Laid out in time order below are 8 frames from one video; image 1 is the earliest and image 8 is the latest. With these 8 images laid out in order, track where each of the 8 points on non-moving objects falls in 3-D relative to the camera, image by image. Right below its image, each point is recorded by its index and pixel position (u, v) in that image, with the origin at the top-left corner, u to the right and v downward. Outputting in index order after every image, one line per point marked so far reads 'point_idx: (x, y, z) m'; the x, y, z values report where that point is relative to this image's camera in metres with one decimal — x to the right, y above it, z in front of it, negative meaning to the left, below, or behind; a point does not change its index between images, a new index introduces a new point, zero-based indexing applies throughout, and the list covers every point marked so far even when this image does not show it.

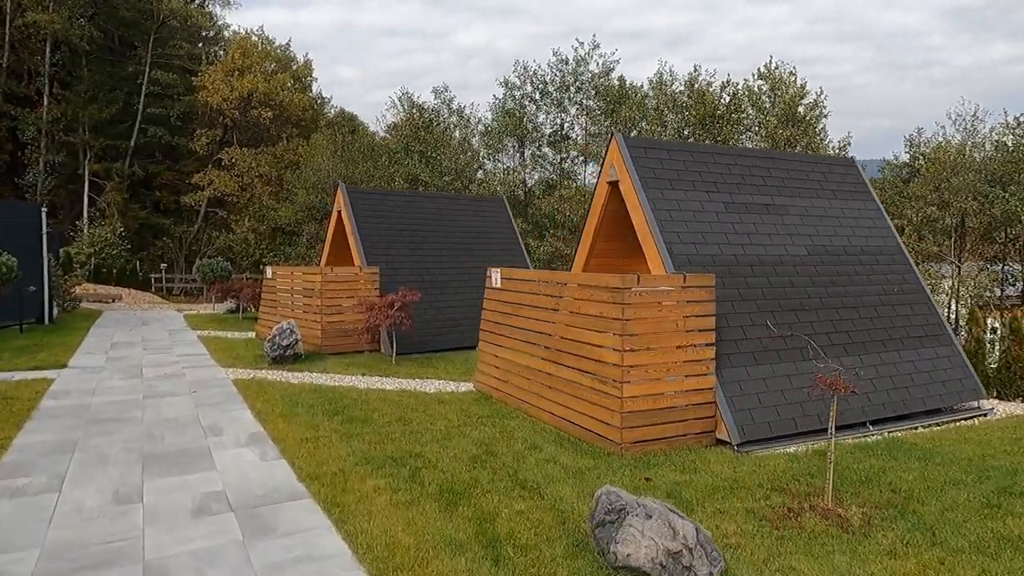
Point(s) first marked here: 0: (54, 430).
0: (-3.4, -1.1, +4.9) m
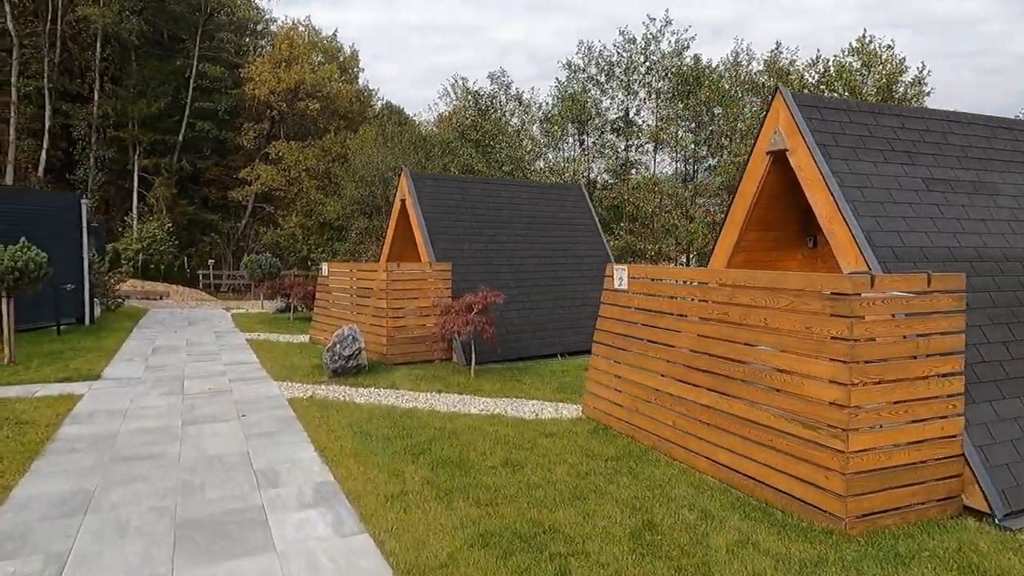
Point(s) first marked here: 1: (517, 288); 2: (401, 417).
0: (-2.5, -1.1, +3.8) m
1: (0.0, 0.0, +8.4) m
2: (-0.9, -1.0, +5.2) m
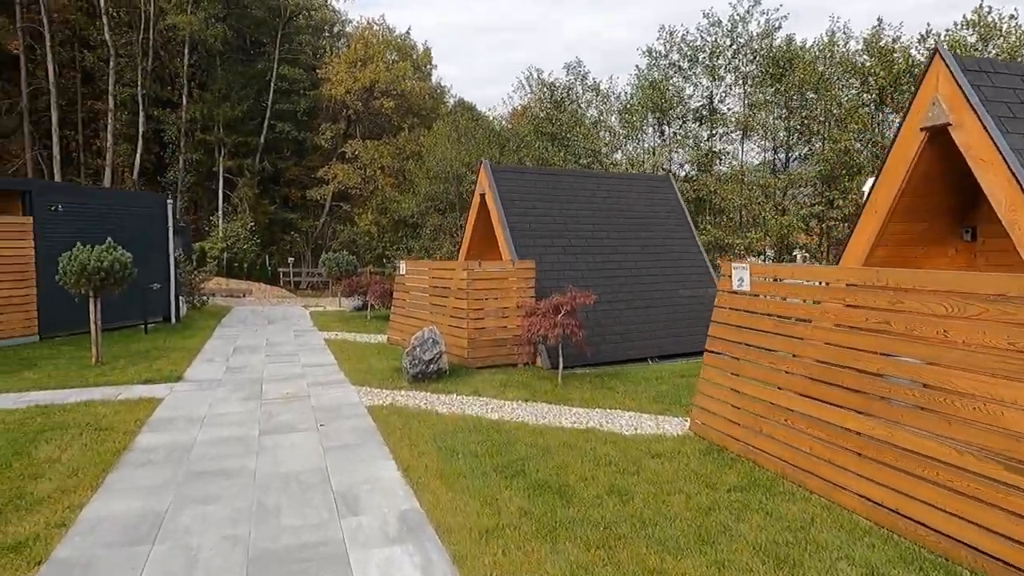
0: (-2.0, -1.1, +3.5) m
1: (+1.1, 0.0, +7.9) m
2: (-0.2, -1.0, +4.7) m
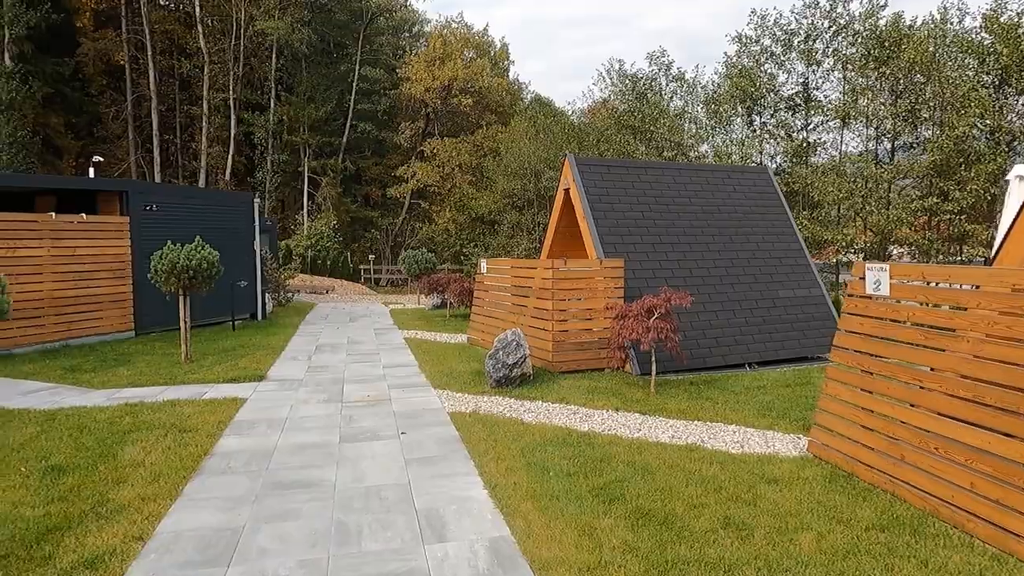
0: (-1.5, -1.1, +3.4) m
1: (+2.0, 0.0, +7.3) m
2: (+0.4, -1.0, +4.4) m
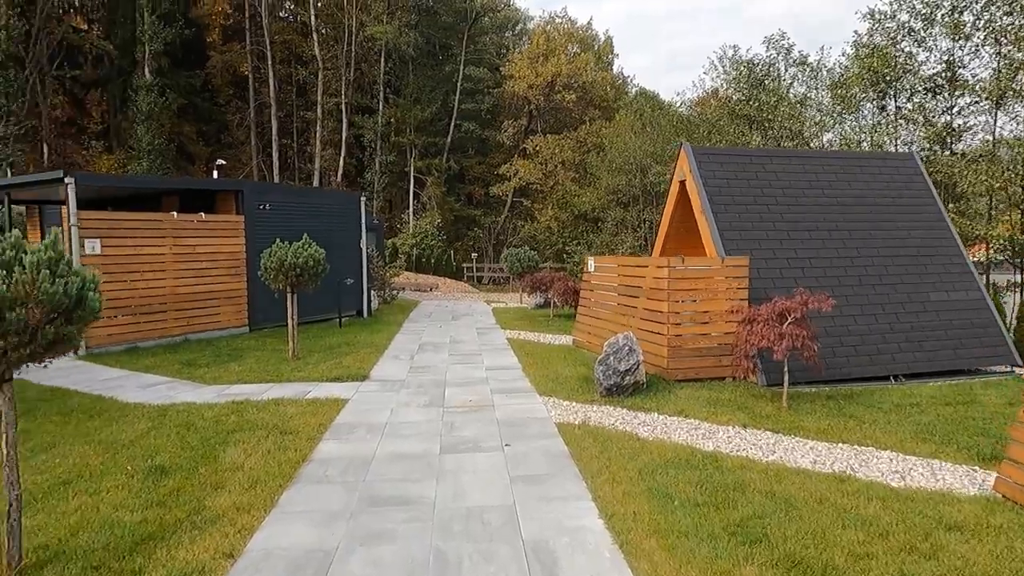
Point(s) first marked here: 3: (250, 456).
0: (-1.0, -1.1, +3.1) m
1: (+3.1, 0.0, +6.5) m
2: (+1.1, -1.0, +3.8) m
3: (-1.6, -1.0, +4.1) m
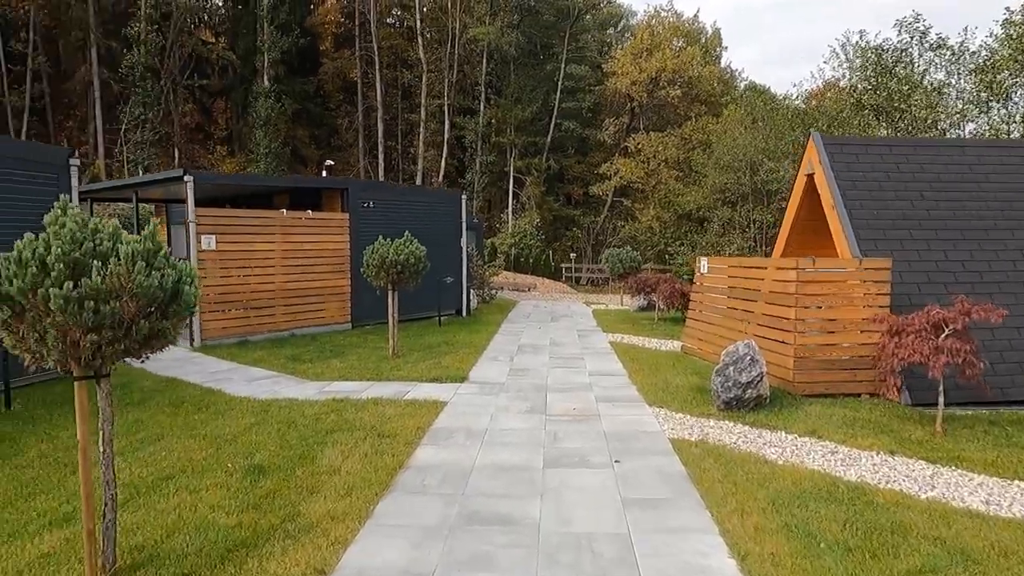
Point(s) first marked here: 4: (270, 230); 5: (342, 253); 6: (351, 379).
0: (-0.5, -1.1, +2.9) m
1: (+4.1, -0.1, +5.7) m
2: (+1.7, -1.1, +3.3) m
3: (-1.0, -1.0, +3.9) m
4: (-3.2, +0.8, +8.7) m
5: (-2.5, +0.5, +9.6) m
6: (-1.6, -0.9, +6.4) m
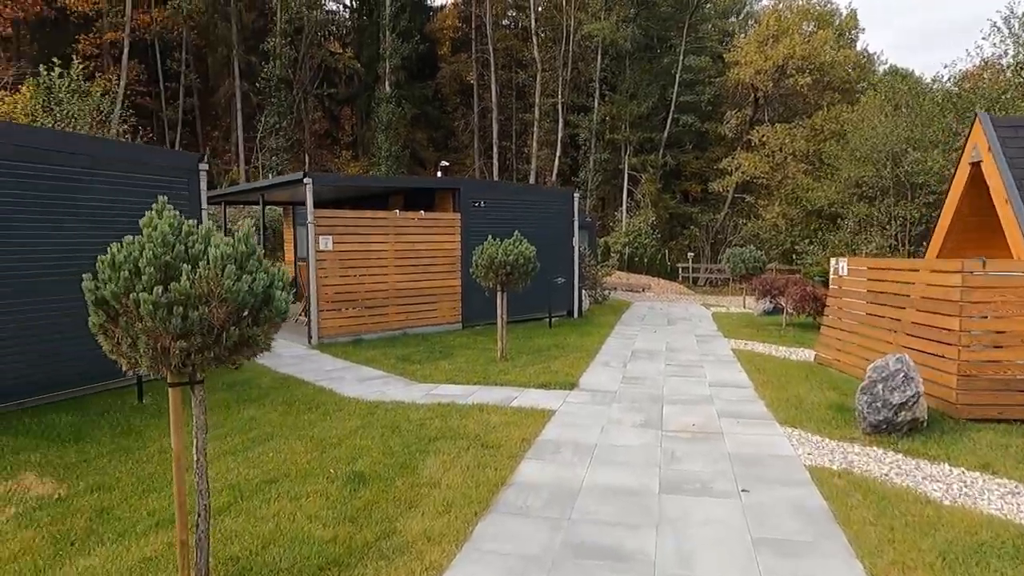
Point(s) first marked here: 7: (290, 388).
0: (0.0, -1.1, +2.6) m
1: (+4.9, -0.1, +4.6) m
2: (+2.2, -1.1, +2.7) m
3: (-0.4, -1.0, +3.7) m
4: (-1.7, +0.8, +8.8) m
5: (-0.9, +0.5, +9.6) m
6: (-0.5, -0.9, +6.3) m
7: (-2.0, -0.9, +5.9) m
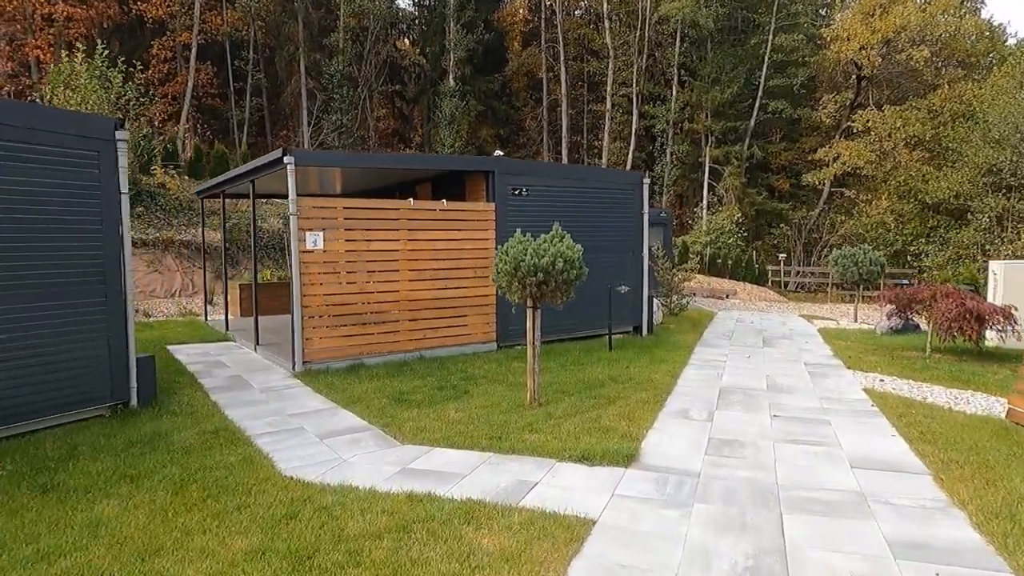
0: (-0.3, -1.2, +0.6) m
1: (+4.9, -0.3, +2.0) m
2: (+1.9, -1.2, +0.4) m
3: (-0.5, -1.1, +1.7) m
4: (-1.2, +0.7, +6.9) m
5: (-0.3, +0.4, +7.6) m
6: (-0.3, -1.0, +4.3) m
7: (-1.8, -1.0, +4.1) m
